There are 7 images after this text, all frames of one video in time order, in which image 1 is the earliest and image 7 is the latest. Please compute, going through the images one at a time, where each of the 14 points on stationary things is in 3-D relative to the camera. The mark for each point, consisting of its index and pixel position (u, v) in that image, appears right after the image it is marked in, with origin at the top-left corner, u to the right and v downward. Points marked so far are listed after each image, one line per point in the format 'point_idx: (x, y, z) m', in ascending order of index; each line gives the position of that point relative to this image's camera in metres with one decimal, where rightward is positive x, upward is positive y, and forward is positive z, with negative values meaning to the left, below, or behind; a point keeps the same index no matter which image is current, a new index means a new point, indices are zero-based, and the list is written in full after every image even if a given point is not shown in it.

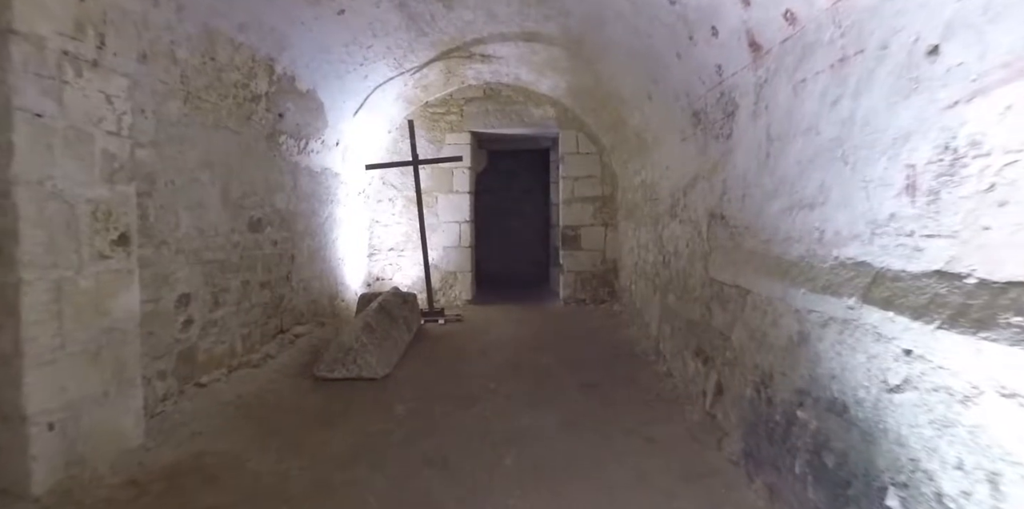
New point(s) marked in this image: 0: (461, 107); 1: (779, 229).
0: (-0.4, +1.3, +3.9) m
1: (+0.8, +0.1, +1.4) m
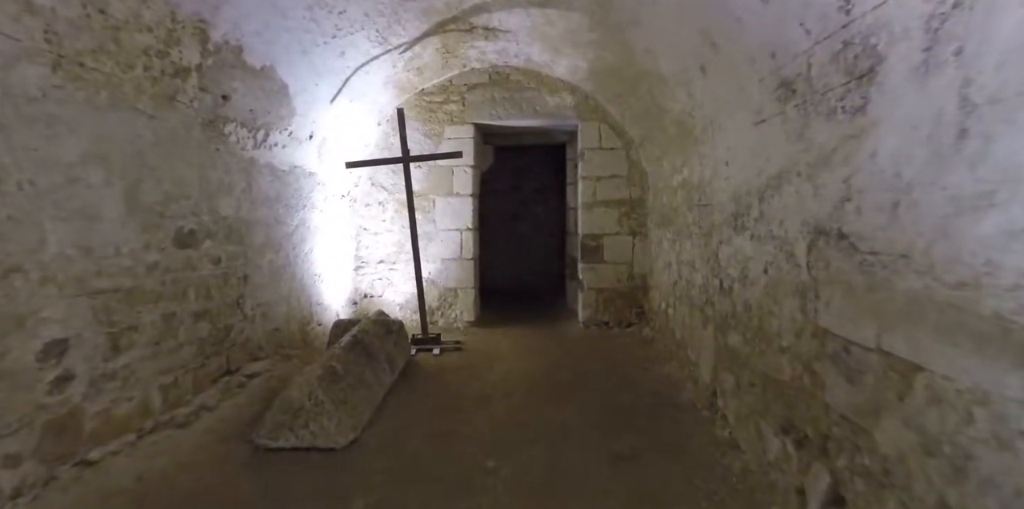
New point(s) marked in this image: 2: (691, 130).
0: (-0.4, +1.2, +3.3) m
1: (+0.8, 0.0, +0.7) m
2: (+0.9, +0.6, +2.3) m
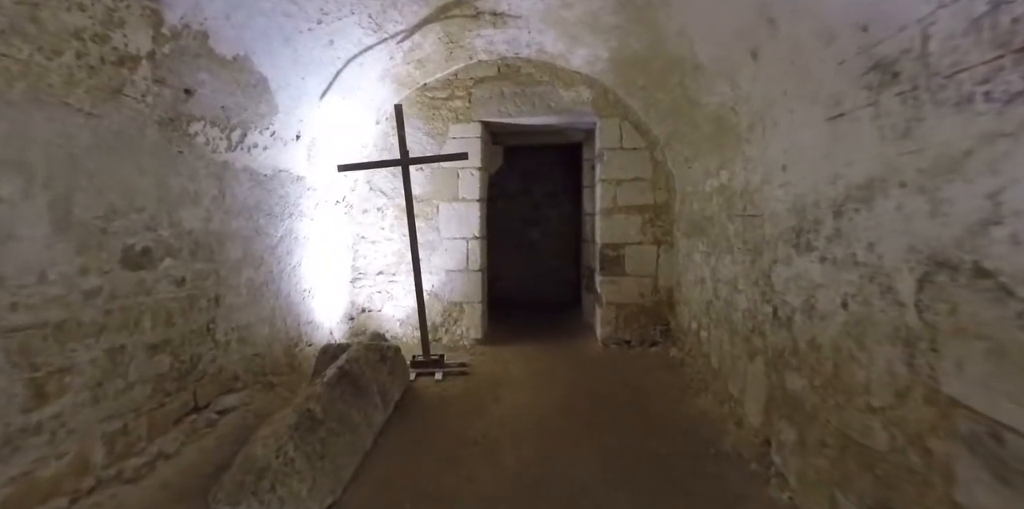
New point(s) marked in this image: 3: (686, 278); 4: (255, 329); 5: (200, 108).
0: (-0.3, +1.1, +3.0) m
1: (+0.8, -0.1, +0.4) m
2: (+1.0, +0.6, +1.9) m
3: (+1.0, -0.1, +2.6) m
4: (-1.3, -0.4, +2.2) m
5: (-1.3, +0.6, +1.8) m
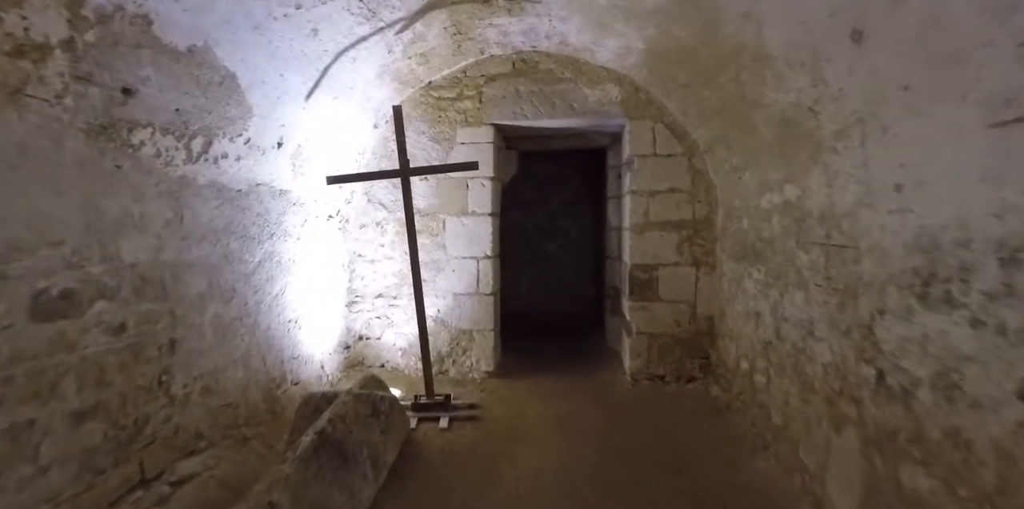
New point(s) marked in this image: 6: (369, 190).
0: (-0.2, +1.0, +2.6) m
1: (+0.8, -0.2, 0.0) m
2: (+1.0, +0.4, +1.5) m
3: (+1.1, -0.3, +2.2) m
4: (-1.2, -0.5, +1.8) m
5: (-1.2, +0.5, +1.4) m
6: (-0.9, +0.4, +2.7) m
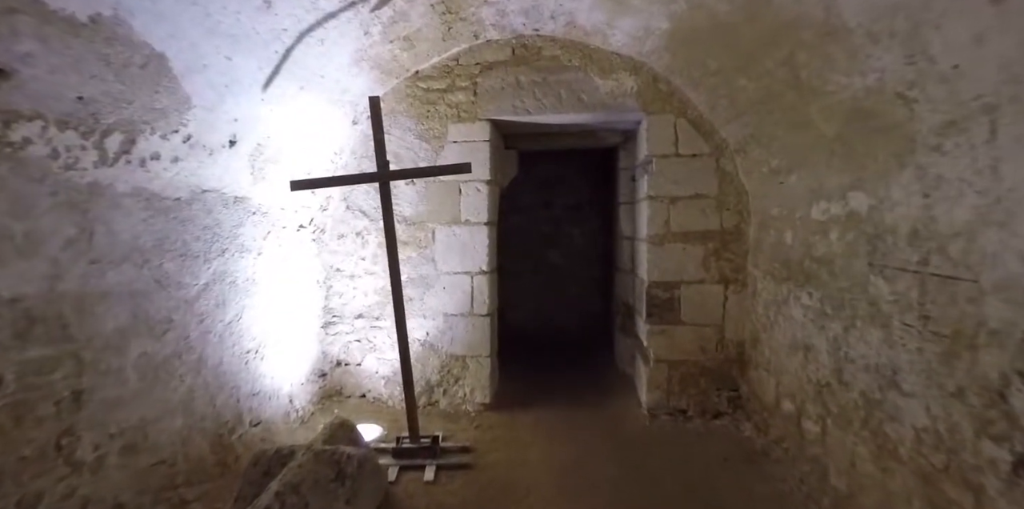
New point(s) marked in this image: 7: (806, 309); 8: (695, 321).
0: (-0.2, +0.9, +2.3) m
1: (+0.8, -0.3, -0.3) m
2: (+1.0, +0.3, +1.2) m
3: (+1.1, -0.3, +1.9) m
4: (-1.2, -0.6, +1.5) m
5: (-1.2, +0.4, +1.1) m
6: (-0.9, +0.3, +2.4) m
7: (+1.1, -0.2, +1.7) m
8: (+0.9, -0.3, +2.2) m
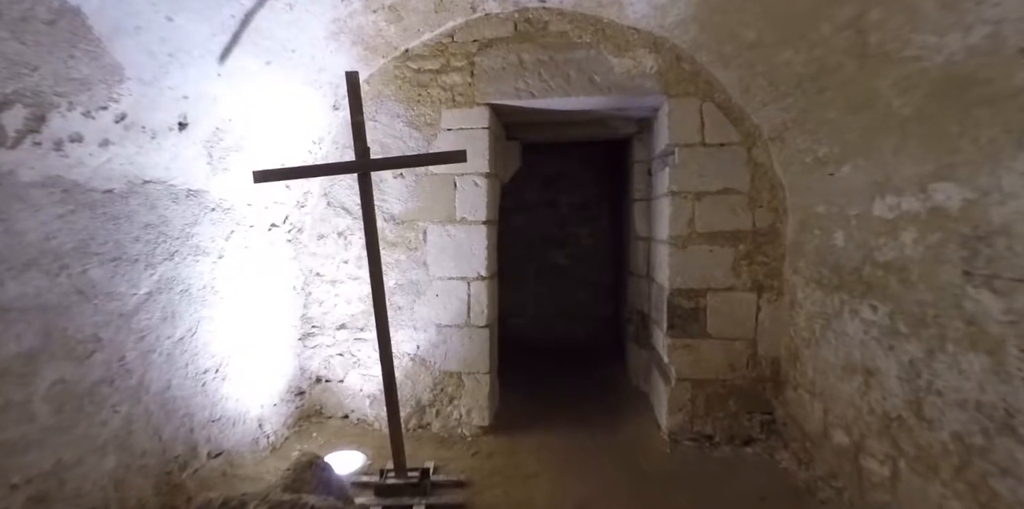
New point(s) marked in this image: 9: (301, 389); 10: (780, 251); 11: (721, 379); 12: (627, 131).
0: (-0.2, +0.9, +2.0) m
1: (+0.8, -0.3, -0.6) m
2: (+1.0, +0.3, +0.9) m
3: (+1.1, -0.4, +1.6) m
4: (-1.2, -0.6, +1.2) m
5: (-1.2, +0.4, +0.8) m
6: (-0.9, +0.3, +2.1) m
7: (+1.1, -0.2, +1.4) m
8: (+0.9, -0.3, +1.9) m
9: (-1.0, -0.6, +2.1) m
10: (+1.1, 0.0, +1.9) m
11: (+0.9, -0.5, +1.9) m
12: (+0.6, +0.7, +2.4) m
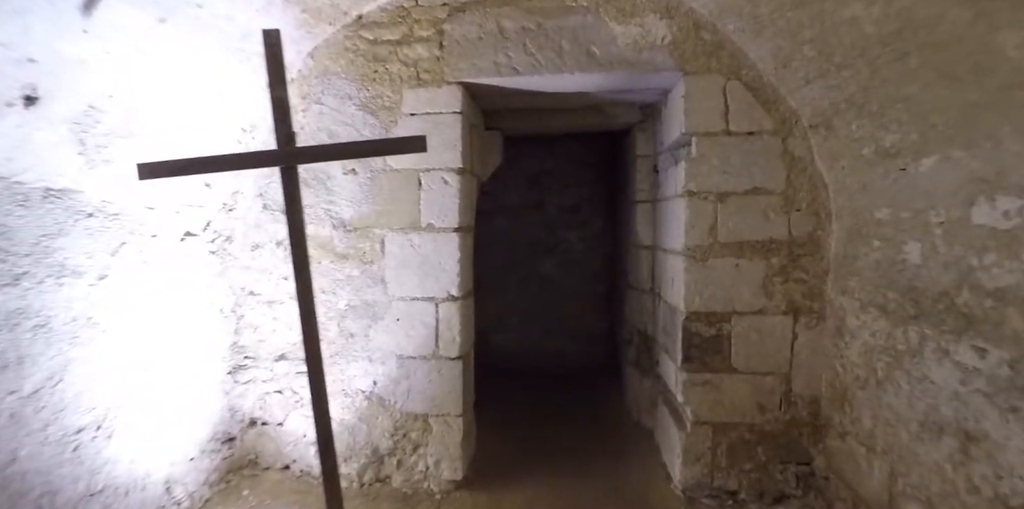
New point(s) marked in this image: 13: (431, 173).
0: (-0.3, +0.8, +1.6) m
1: (+0.8, -0.4, -1.0) m
2: (+1.0, +0.3, +0.6) m
3: (+1.1, -0.4, +1.3) m
4: (-1.2, -0.6, +0.8) m
5: (-1.2, +0.3, +0.4) m
6: (-0.9, +0.2, +1.7) m
7: (+1.0, -0.3, +1.0) m
8: (+0.8, -0.4, +1.6) m
9: (-1.1, -0.7, +1.7) m
10: (+1.1, 0.0, +1.5) m
11: (+0.8, -0.6, +1.6) m
12: (+0.5, +0.6, +2.0) m
13: (-0.3, +0.3, +1.6) m
